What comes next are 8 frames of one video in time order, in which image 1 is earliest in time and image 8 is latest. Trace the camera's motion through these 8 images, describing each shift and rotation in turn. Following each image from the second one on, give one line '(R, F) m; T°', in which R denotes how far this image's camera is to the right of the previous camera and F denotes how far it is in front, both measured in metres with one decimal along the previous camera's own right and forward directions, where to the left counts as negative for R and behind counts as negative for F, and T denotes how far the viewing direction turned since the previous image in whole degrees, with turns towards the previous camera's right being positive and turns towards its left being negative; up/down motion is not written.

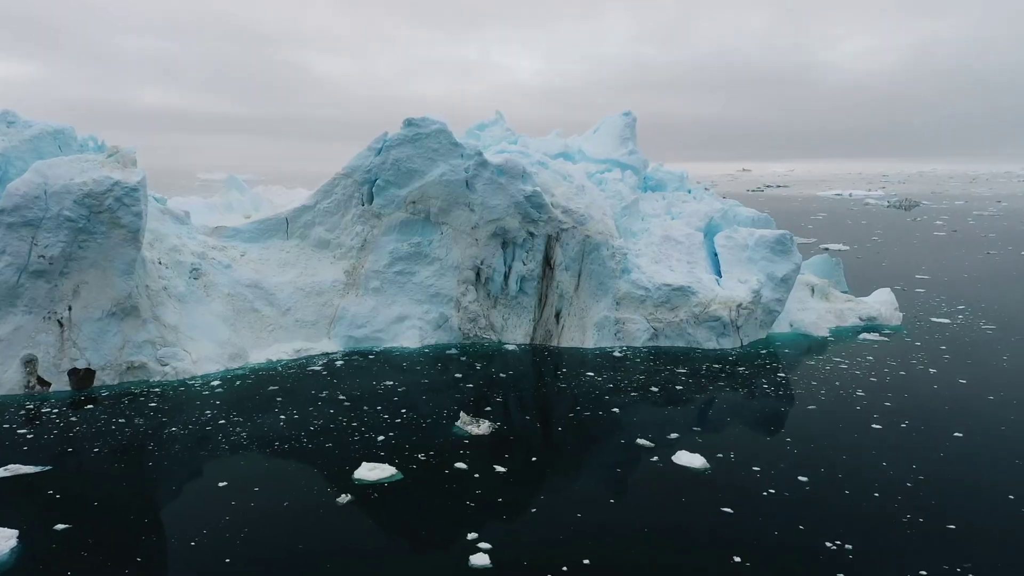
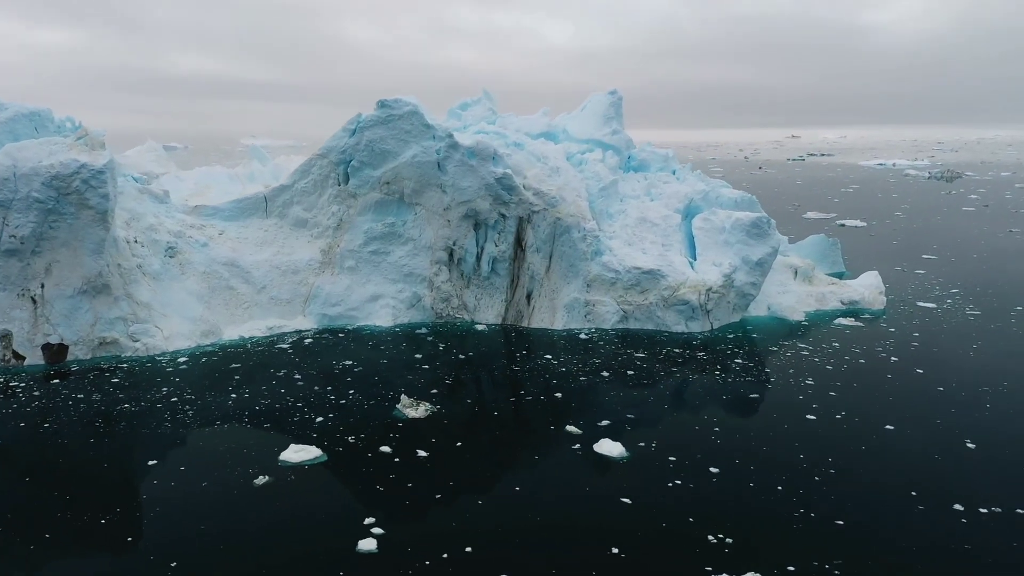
(+0.9, -0.1) m; -2°
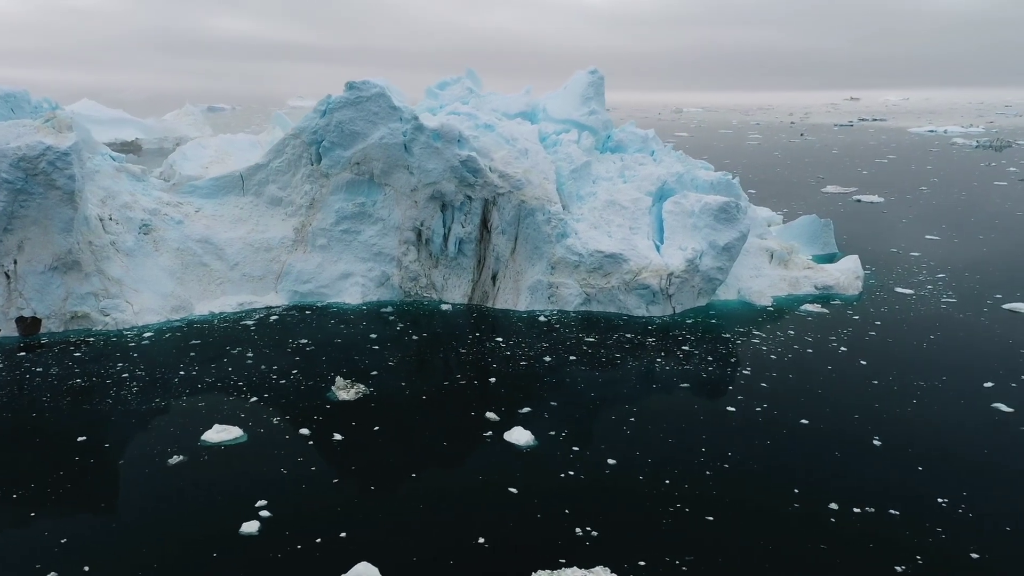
(+1.1, -0.2) m; -3°
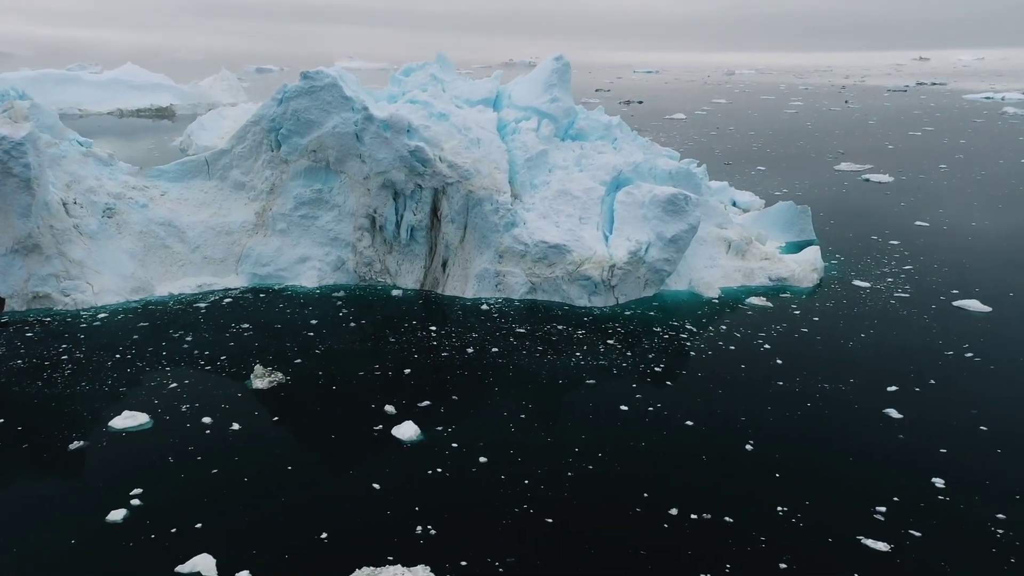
(+1.4, -0.2) m; -3°
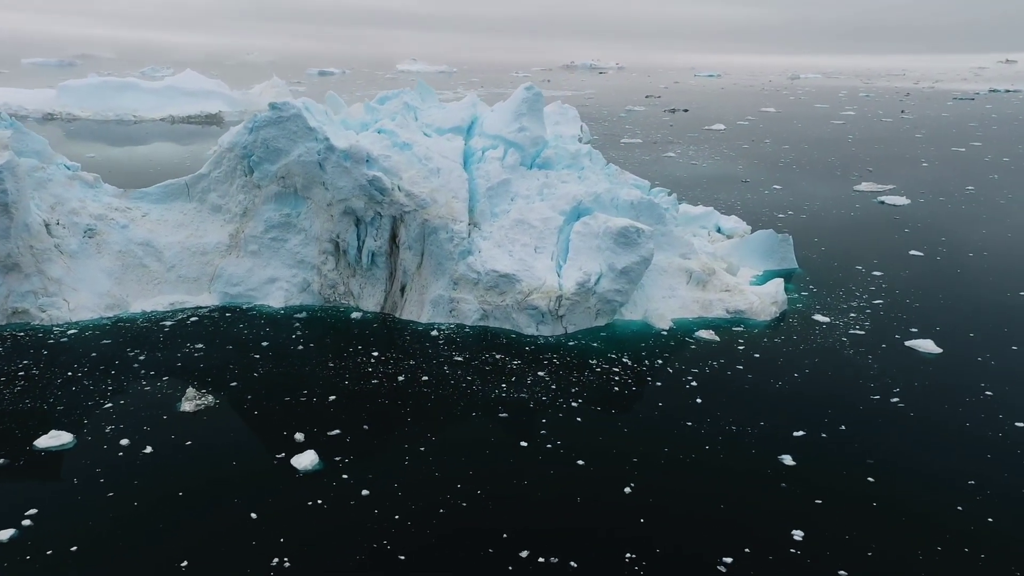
(+1.5, -0.3) m; -4°
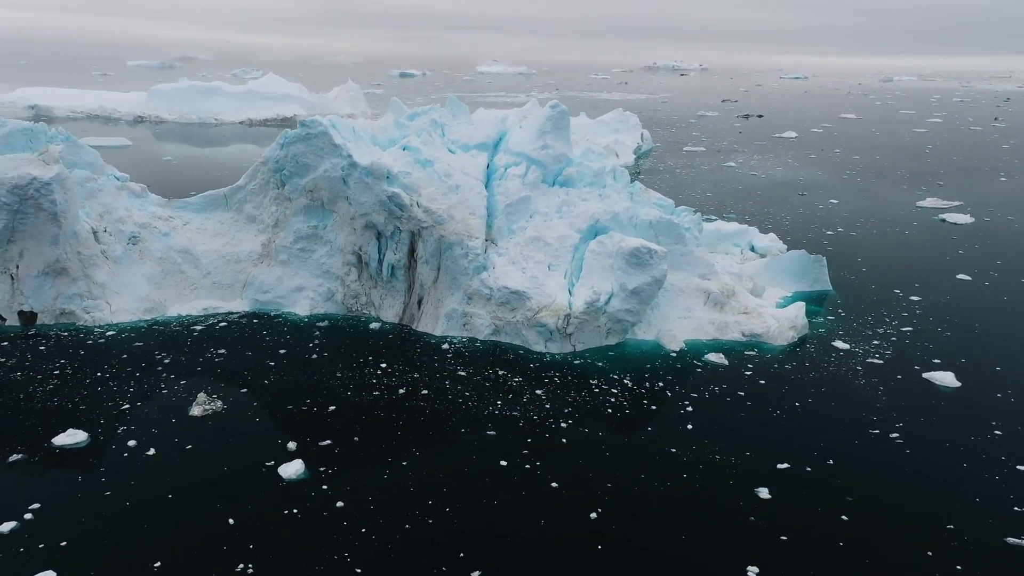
(+1.0, -0.2) m; -5°
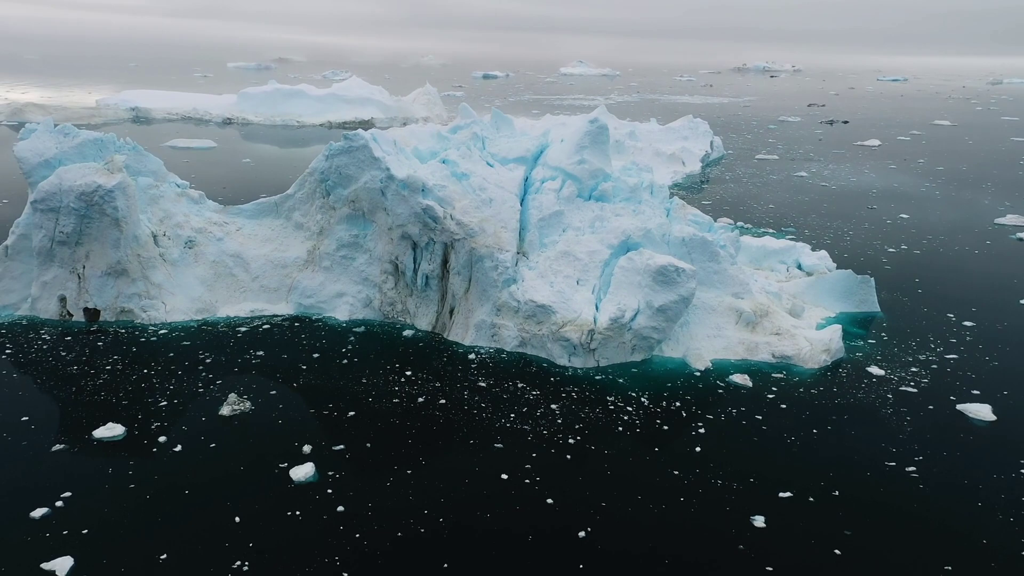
(+0.8, -0.2) m; -6°
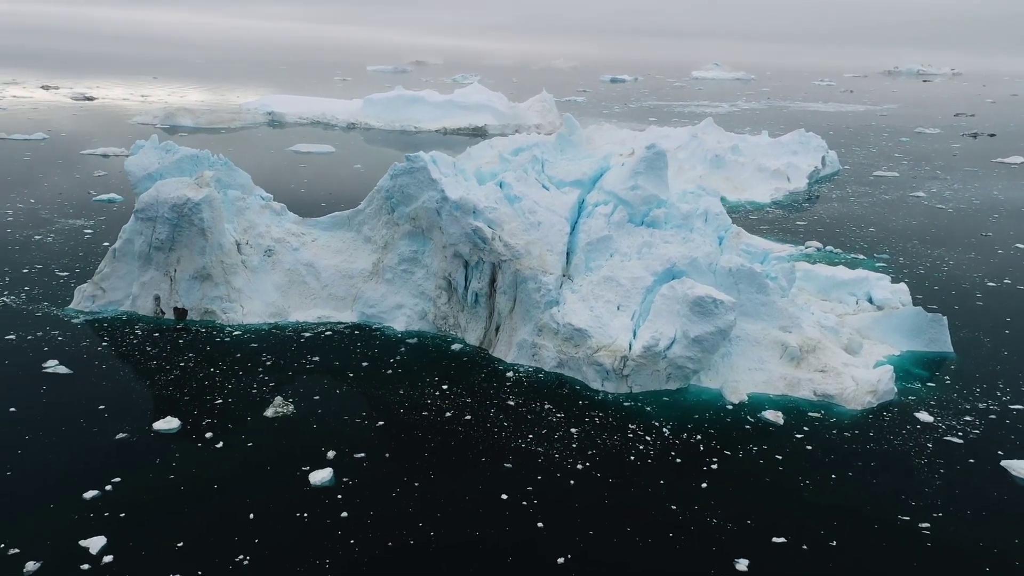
(+1.3, -0.3) m; -9°
